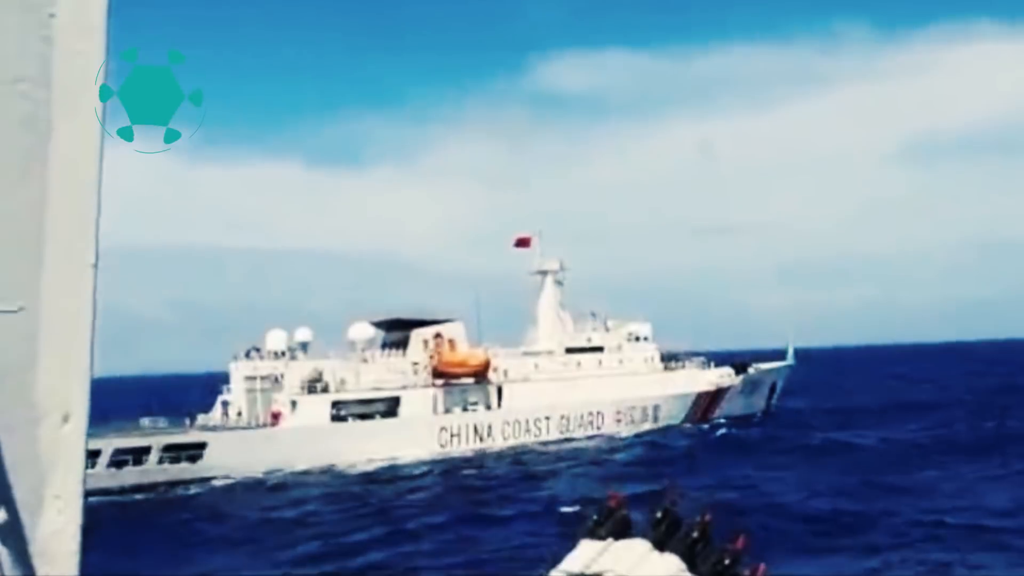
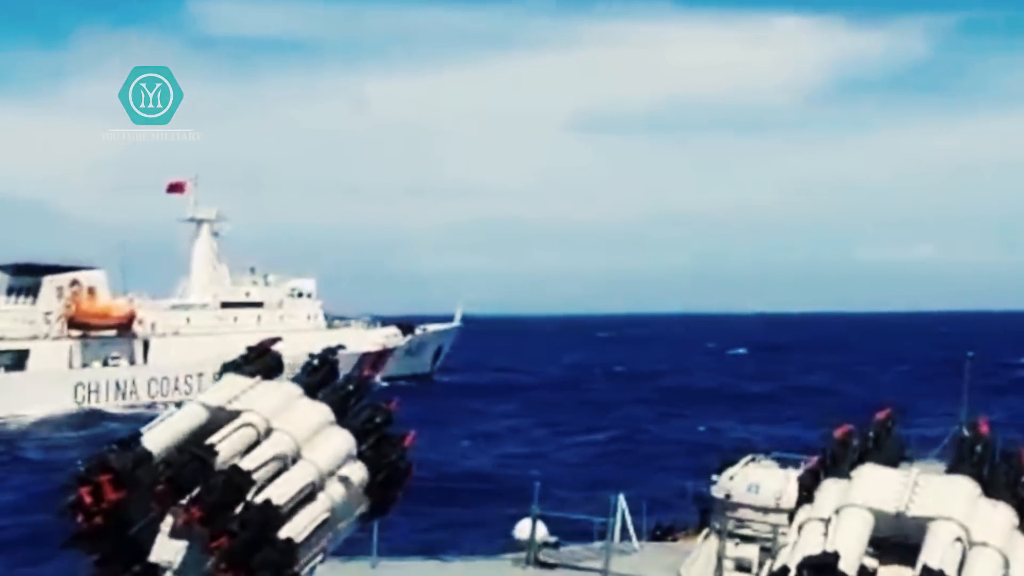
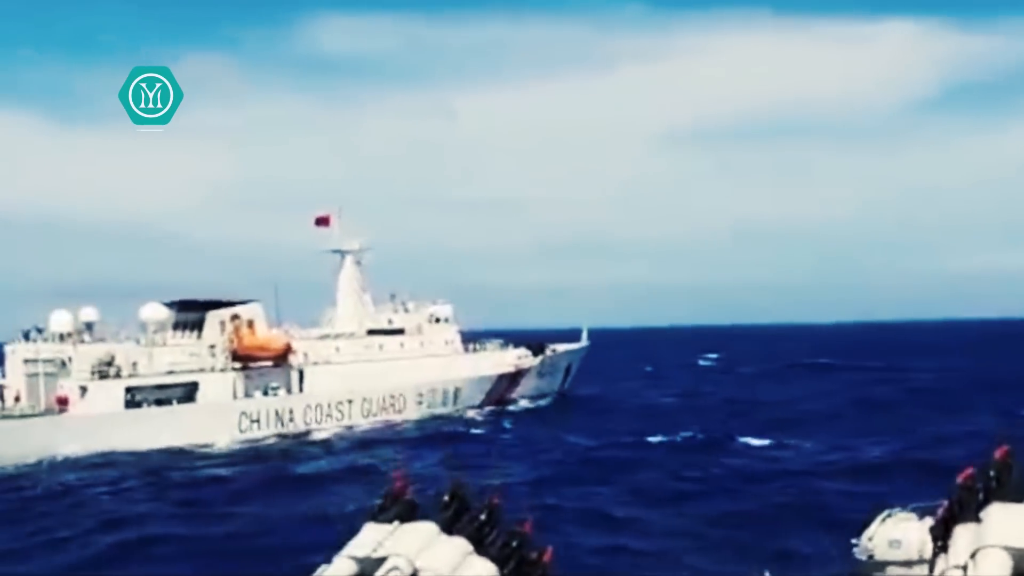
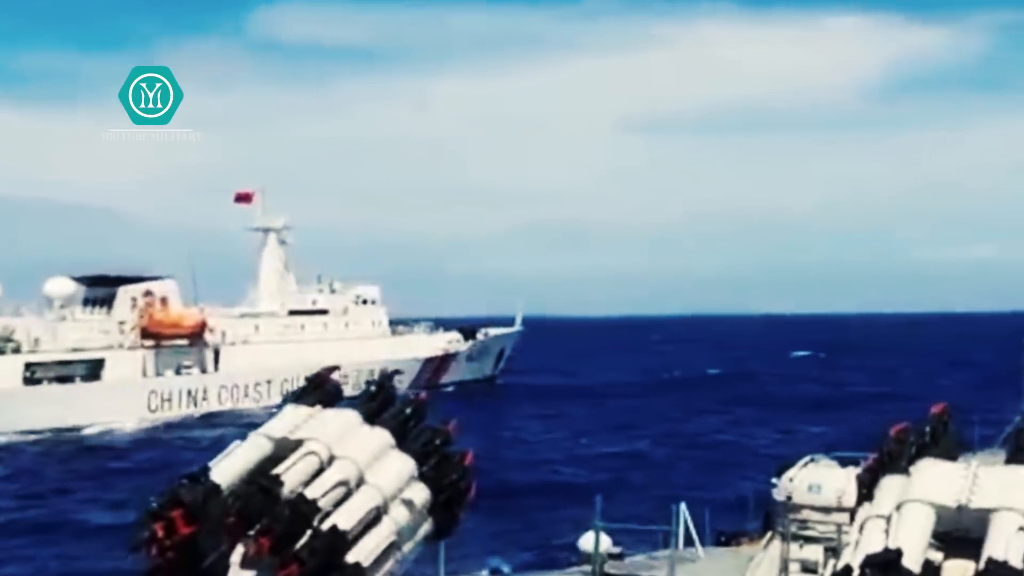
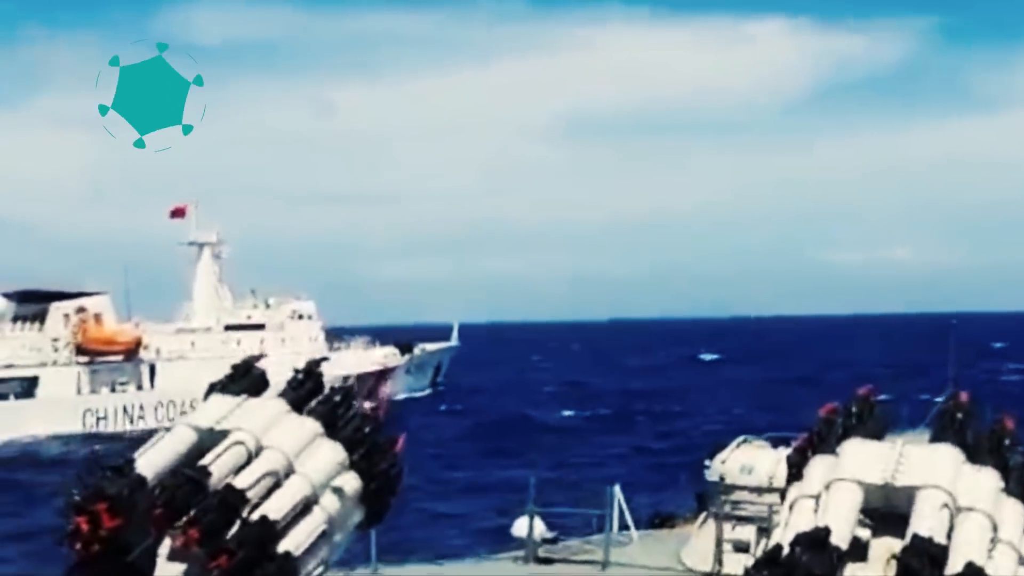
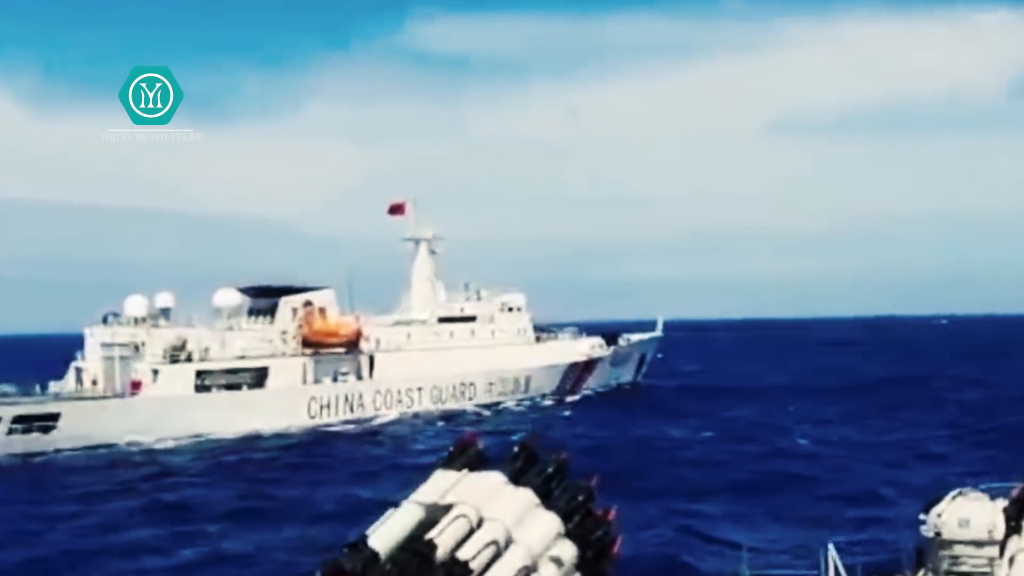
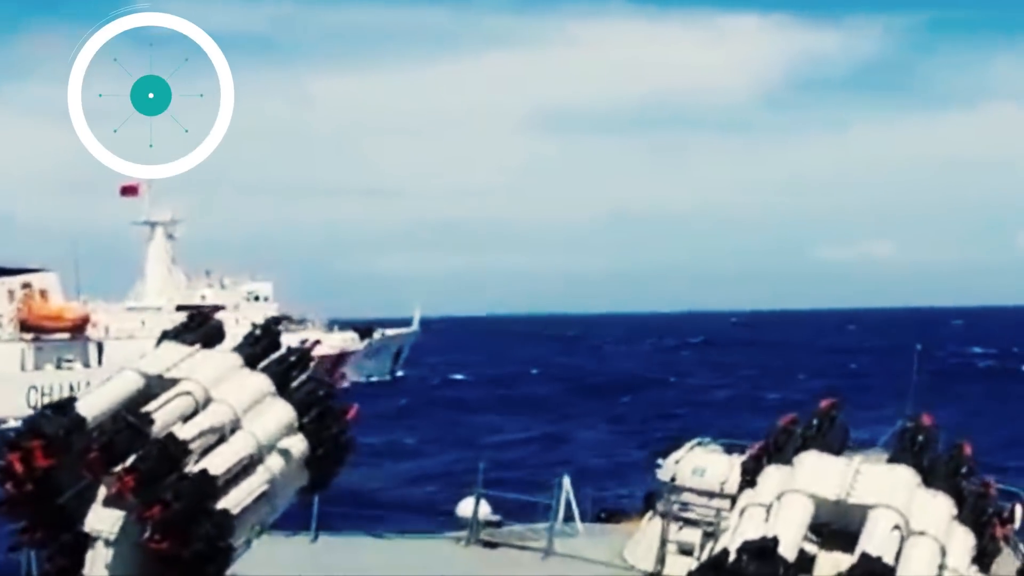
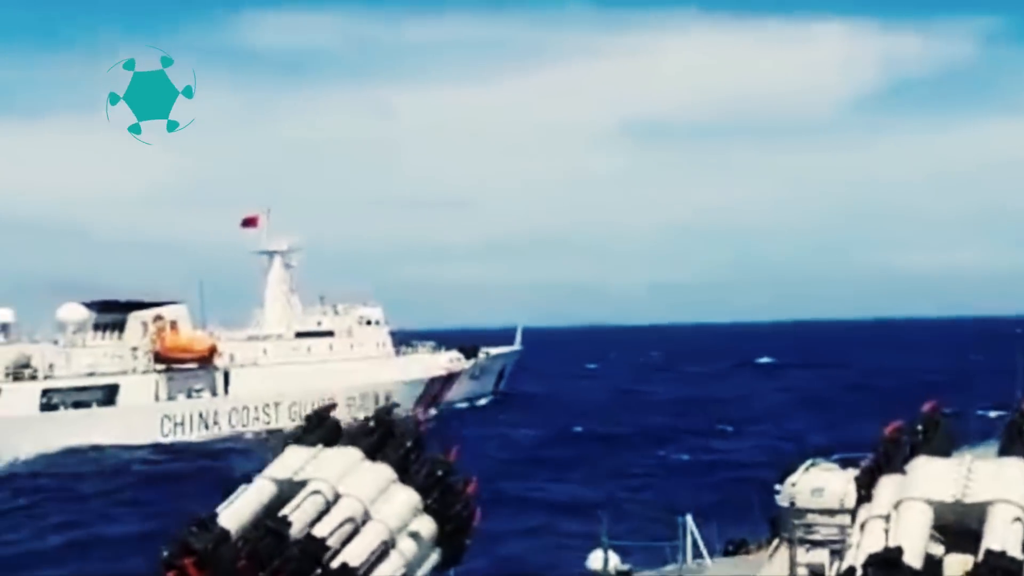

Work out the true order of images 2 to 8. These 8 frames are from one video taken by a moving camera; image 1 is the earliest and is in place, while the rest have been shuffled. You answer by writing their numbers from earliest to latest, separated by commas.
6, 4, 2, 7, 5, 8, 3
